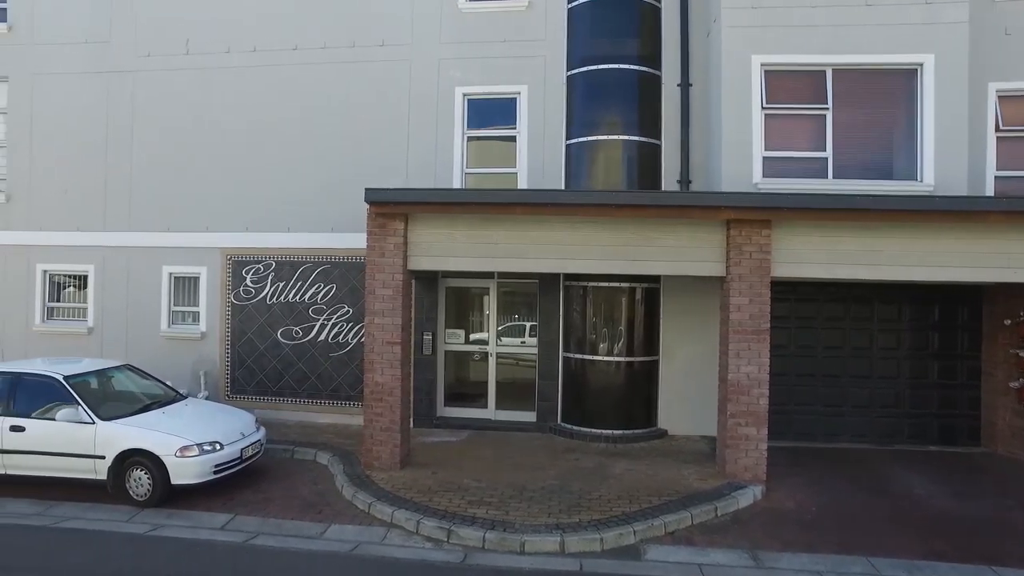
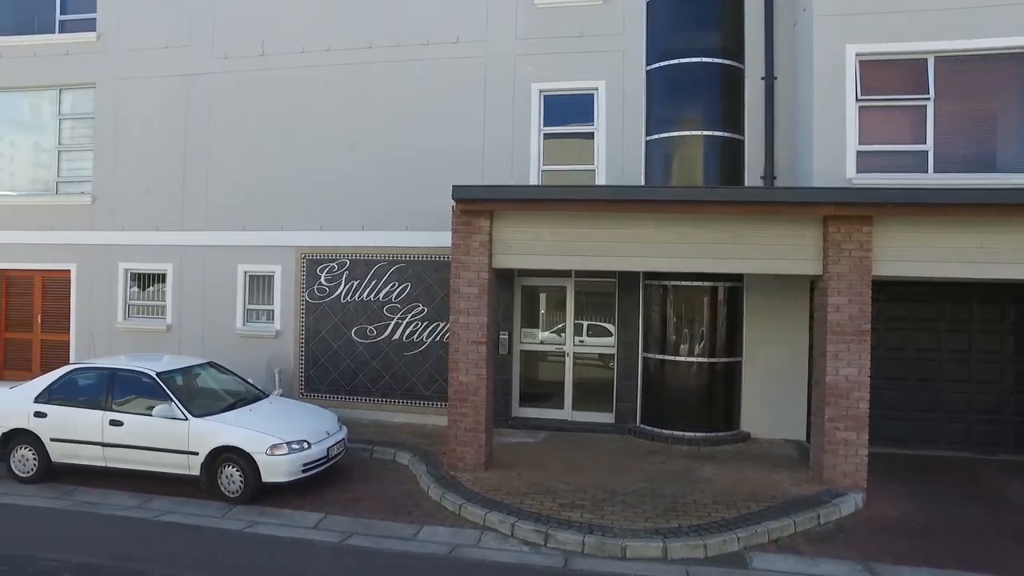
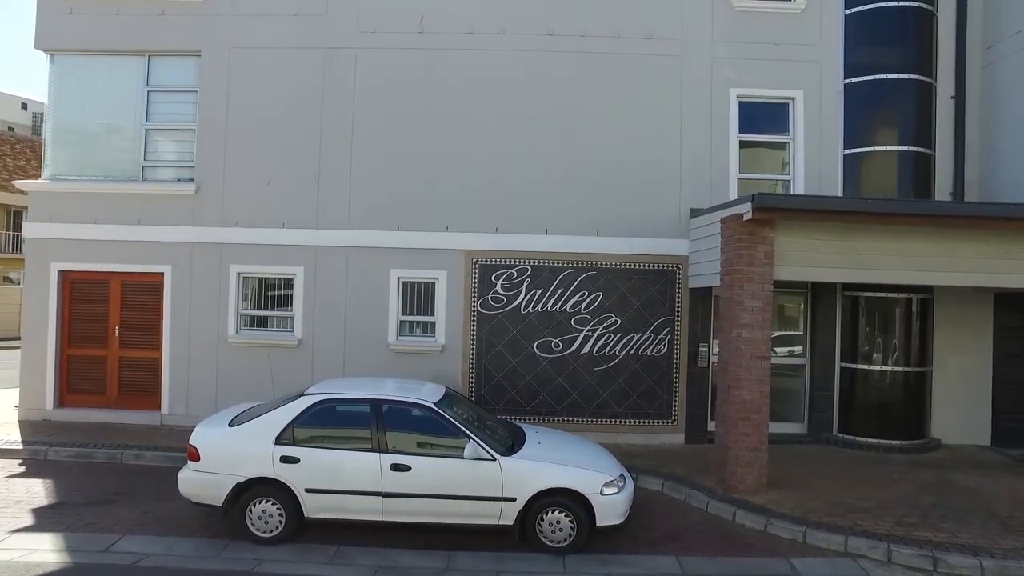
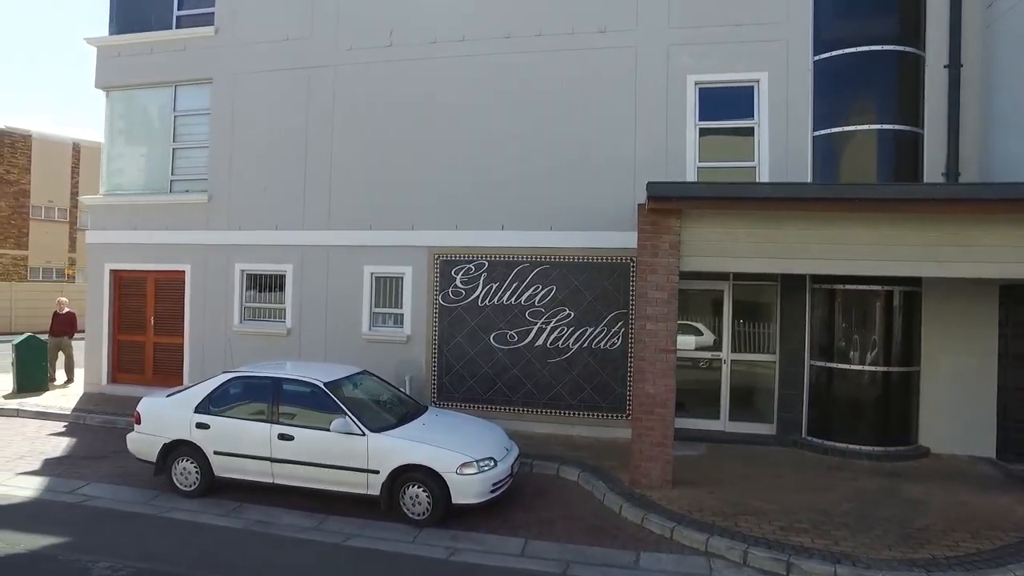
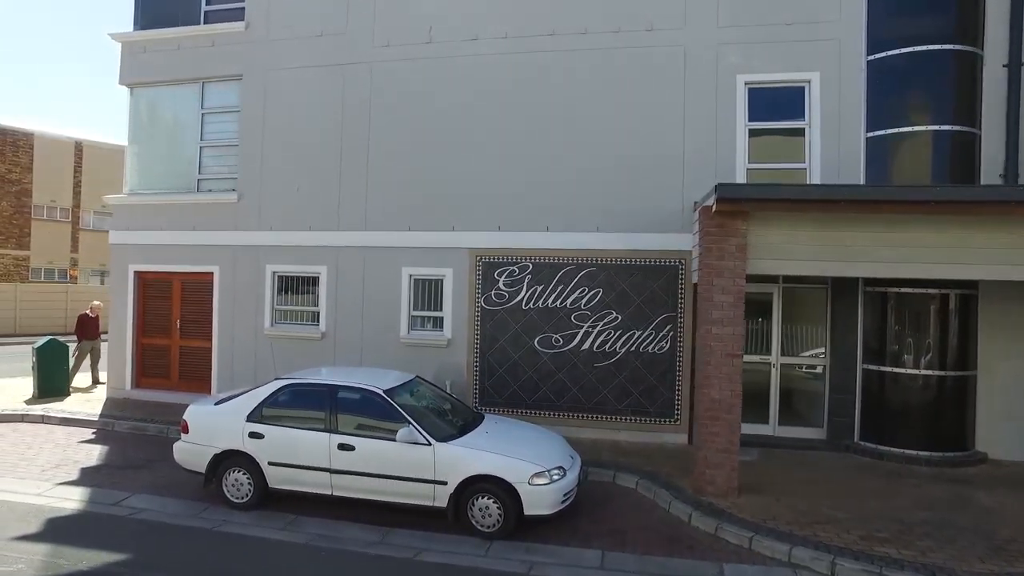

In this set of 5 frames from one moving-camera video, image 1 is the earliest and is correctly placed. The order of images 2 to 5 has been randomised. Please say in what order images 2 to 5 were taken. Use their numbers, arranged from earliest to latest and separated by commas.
2, 4, 5, 3
